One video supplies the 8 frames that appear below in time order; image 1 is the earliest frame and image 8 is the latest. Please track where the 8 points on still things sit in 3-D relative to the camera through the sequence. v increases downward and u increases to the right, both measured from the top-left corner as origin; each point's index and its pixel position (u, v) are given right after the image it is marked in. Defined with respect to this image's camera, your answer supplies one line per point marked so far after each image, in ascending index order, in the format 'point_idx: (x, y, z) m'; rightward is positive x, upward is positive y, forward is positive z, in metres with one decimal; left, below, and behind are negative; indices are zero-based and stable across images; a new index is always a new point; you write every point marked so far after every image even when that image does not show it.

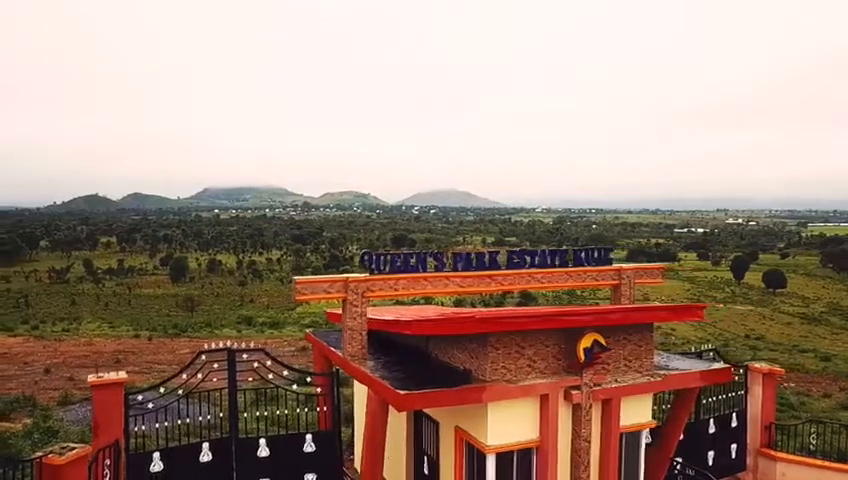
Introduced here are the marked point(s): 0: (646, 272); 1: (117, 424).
0: (+4.6, -0.7, +13.0) m
1: (-4.5, -2.7, +9.2) m
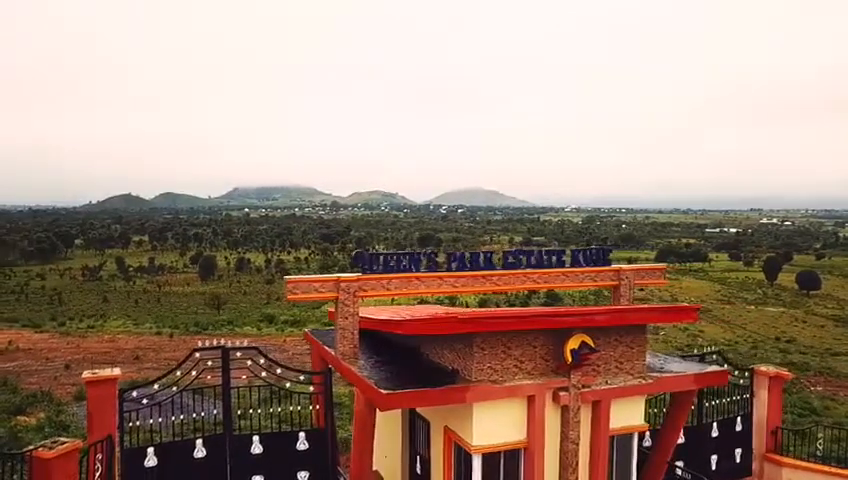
0: (+4.5, -0.7, +12.8) m
1: (-4.7, -2.7, +9.4) m
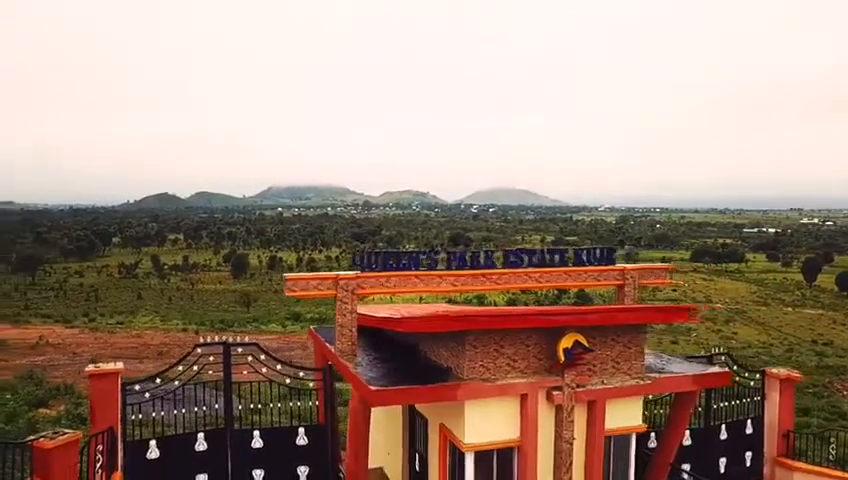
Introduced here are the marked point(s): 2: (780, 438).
0: (+4.6, -0.7, +12.6) m
1: (-4.8, -2.6, +9.6) m
2: (+7.5, -4.2, +13.3) m
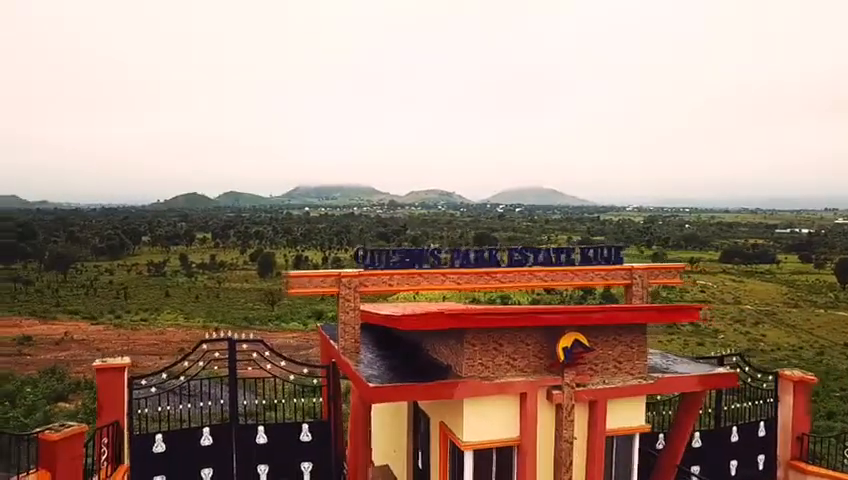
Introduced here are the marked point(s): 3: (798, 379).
0: (+4.7, -0.6, +12.5) m
1: (-4.8, -2.6, +9.8) m
2: (+7.7, -4.2, +13.0) m
3: (+7.7, -2.9, +12.9) m
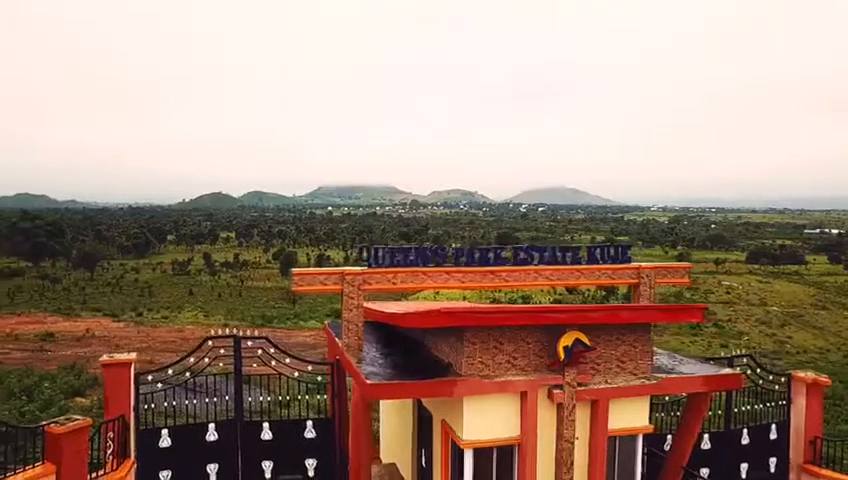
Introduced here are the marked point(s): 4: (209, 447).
0: (+4.8, -0.6, +12.3) m
1: (-4.7, -2.5, +10.0) m
2: (+7.8, -4.2, +12.8) m
3: (+7.8, -2.8, +12.6) m
4: (-3.7, -3.5, +10.7) m
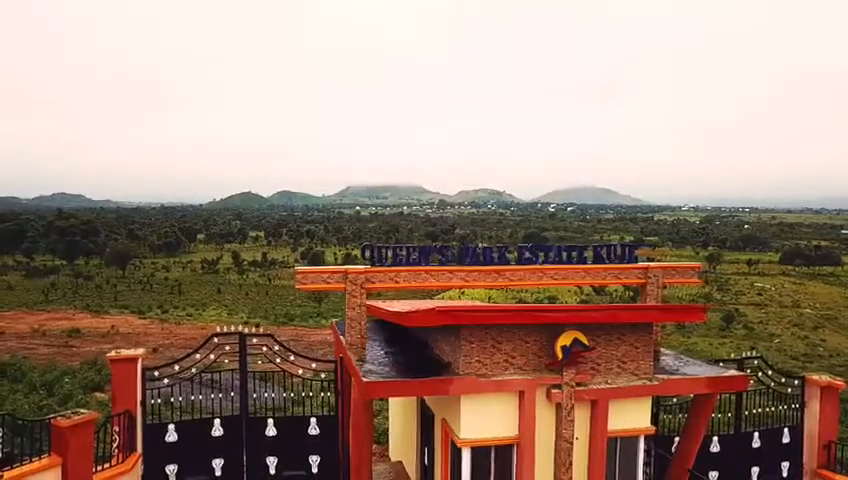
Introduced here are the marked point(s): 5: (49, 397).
0: (+4.9, -0.6, +12.2) m
1: (-4.7, -2.5, +10.2) m
2: (+7.9, -4.2, +12.5) m
3: (+7.9, -2.8, +12.3) m
4: (-3.6, -3.5, +10.9) m
5: (-10.7, -4.5, +17.9) m
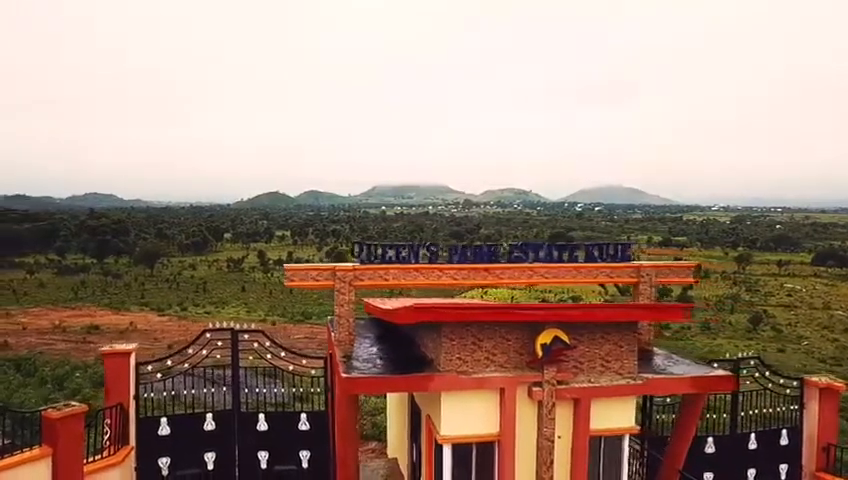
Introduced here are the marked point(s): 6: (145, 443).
0: (+4.8, -0.6, +12.1) m
1: (-5.0, -2.5, +10.4) m
2: (+7.7, -4.1, +12.3) m
3: (+7.7, -2.8, +12.1) m
4: (-3.8, -3.5, +11.1) m
5: (-10.7, -4.4, +18.4) m
6: (-4.8, -3.5, +10.8) m
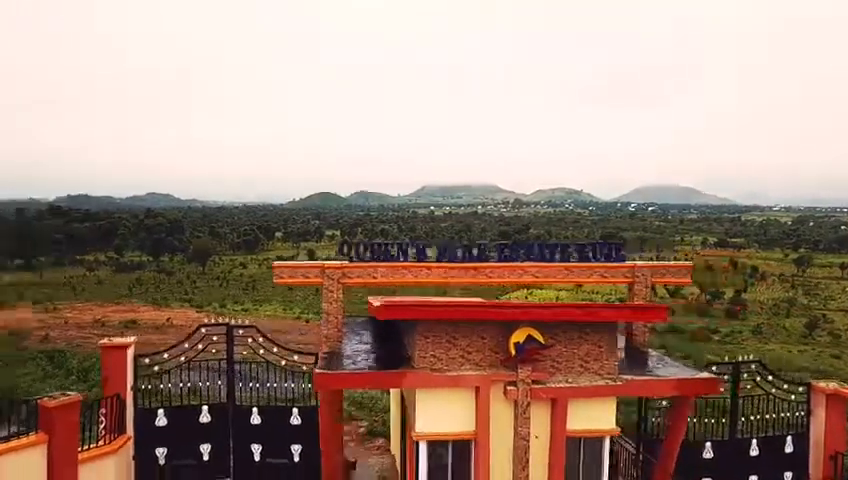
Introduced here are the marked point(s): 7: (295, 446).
0: (+4.6, -0.6, +11.8) m
1: (-5.2, -2.4, +10.8) m
2: (+7.6, -4.2, +11.8) m
3: (+7.6, -2.8, +11.7) m
4: (-4.1, -3.4, +11.4) m
5: (-10.4, -4.4, +19.2) m
6: (-5.0, -3.5, +11.2) m
7: (-2.4, -3.8, +11.6) m
